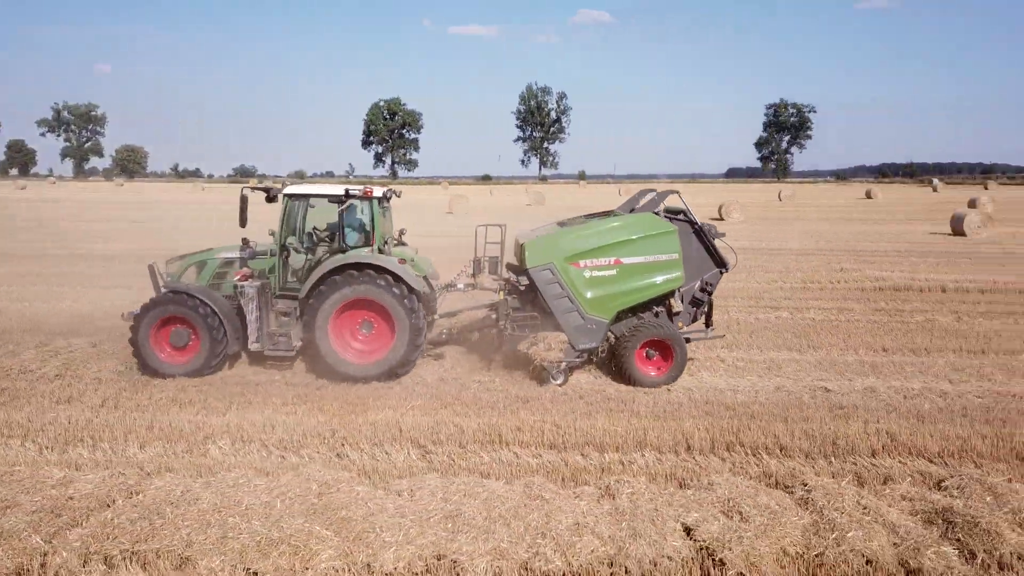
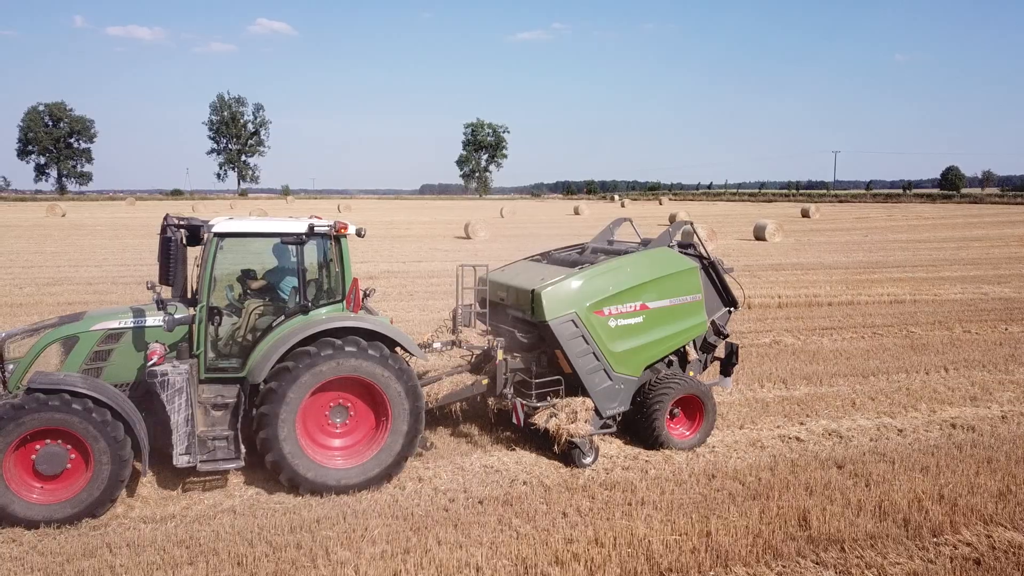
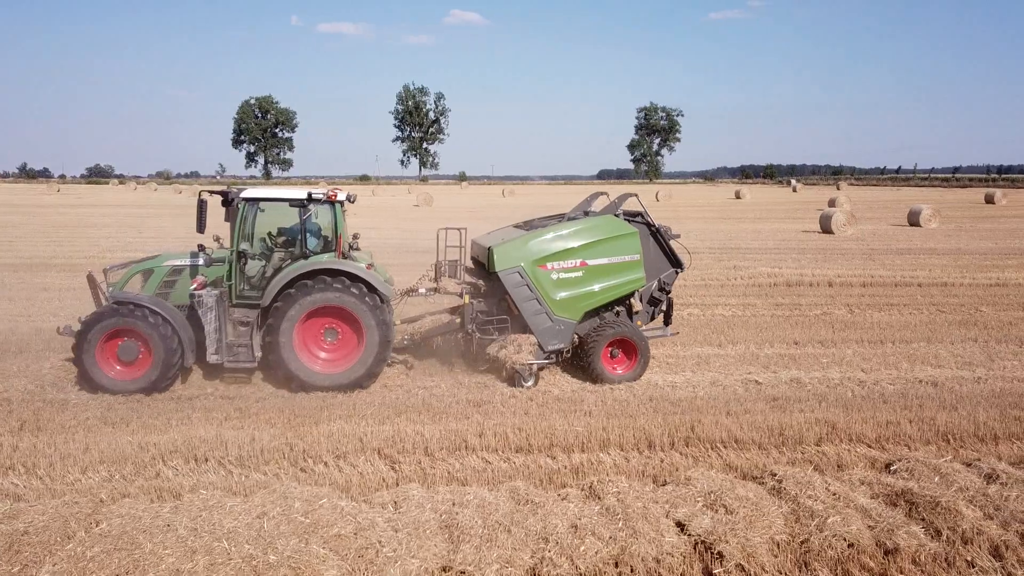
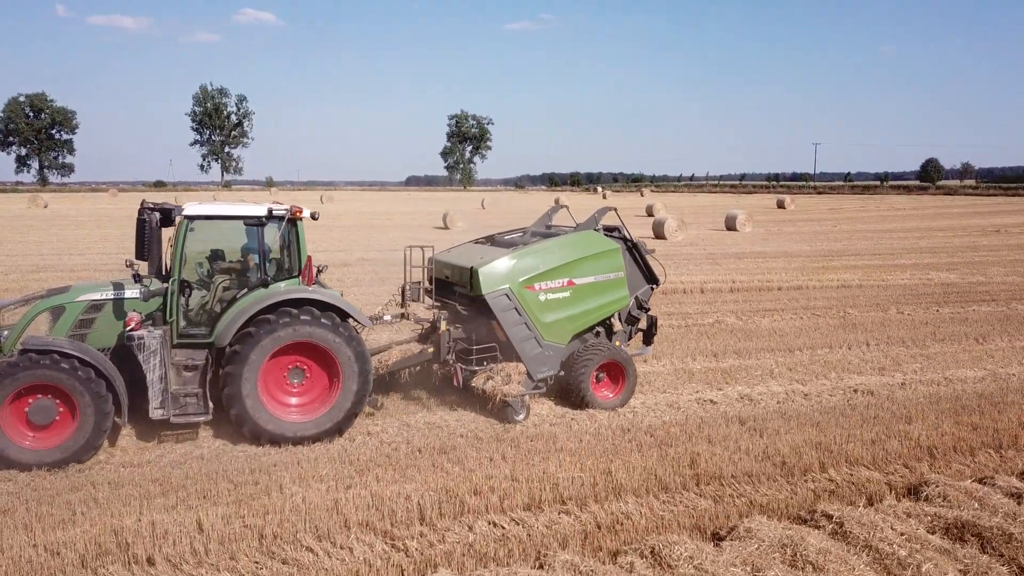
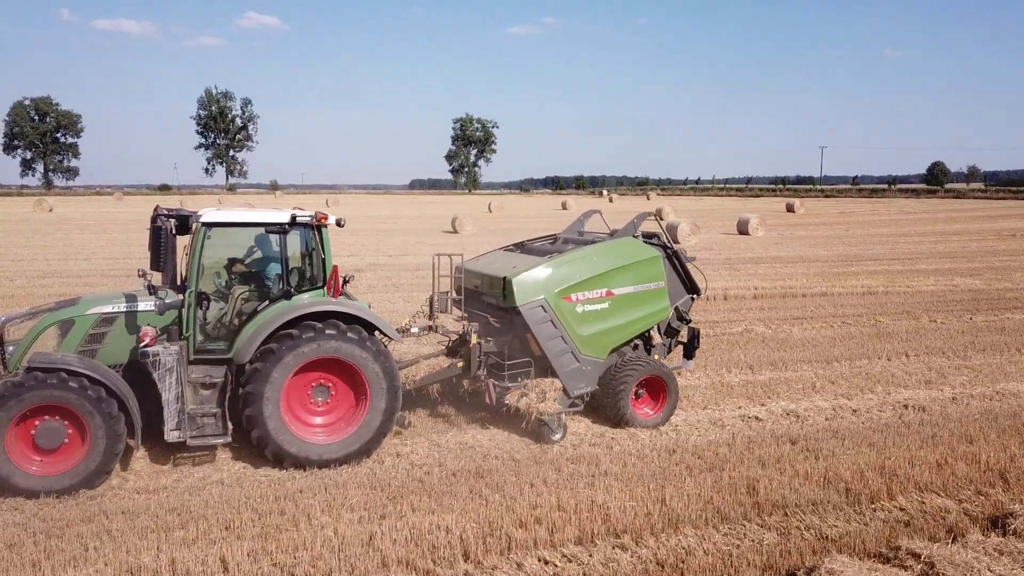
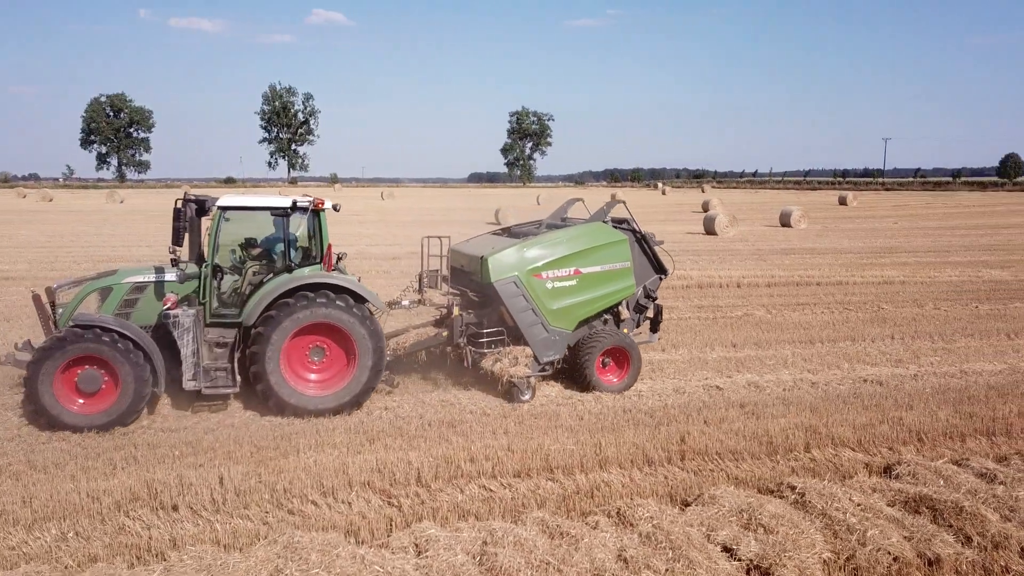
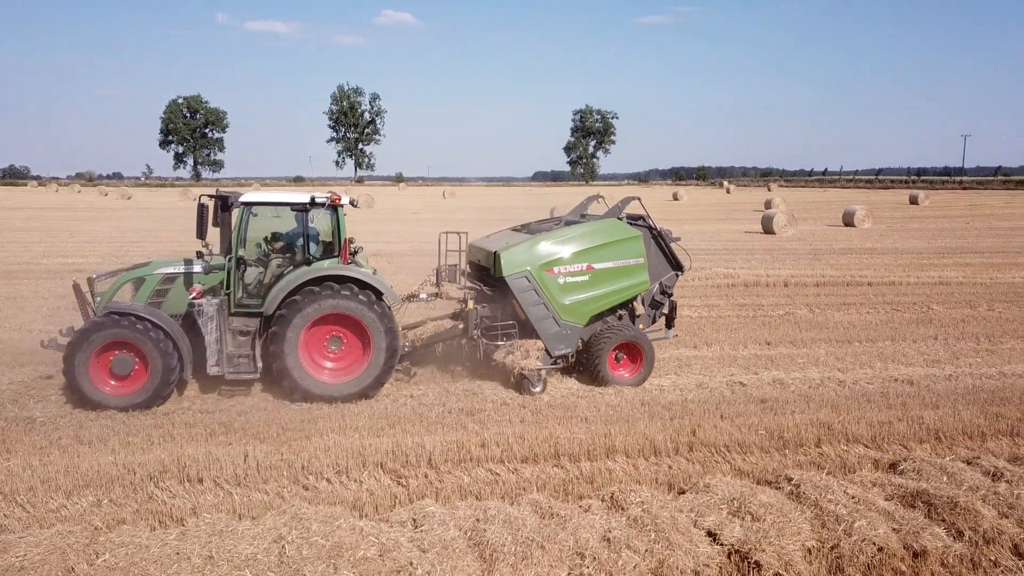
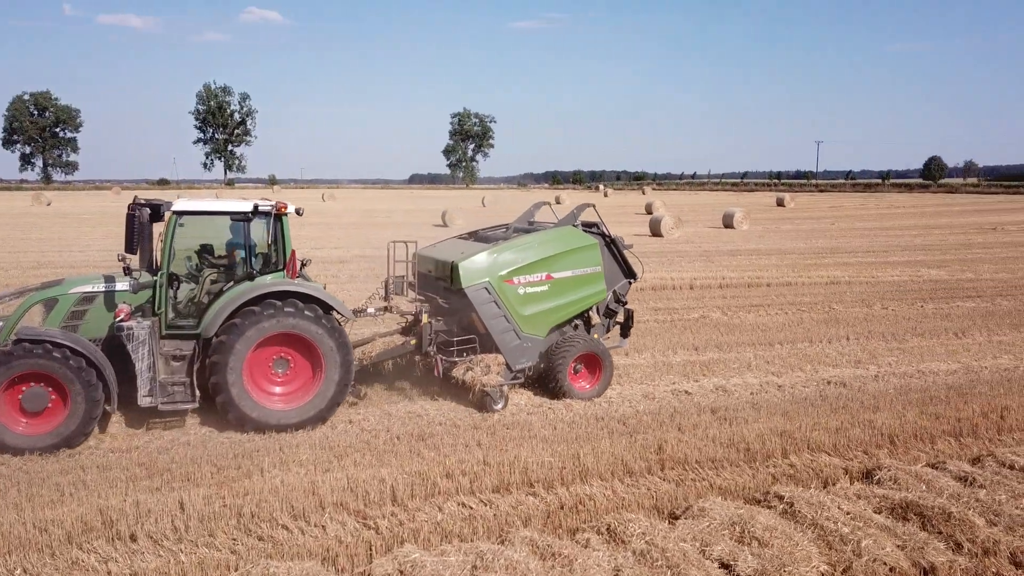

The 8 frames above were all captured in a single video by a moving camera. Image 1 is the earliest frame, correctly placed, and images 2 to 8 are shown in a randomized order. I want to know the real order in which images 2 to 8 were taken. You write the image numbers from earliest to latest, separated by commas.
3, 7, 6, 8, 4, 5, 2
